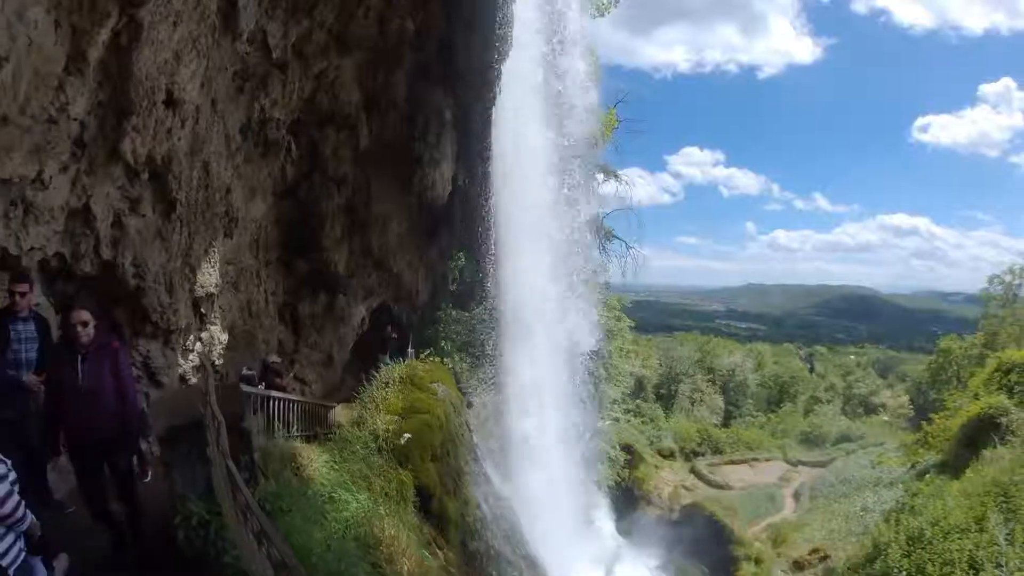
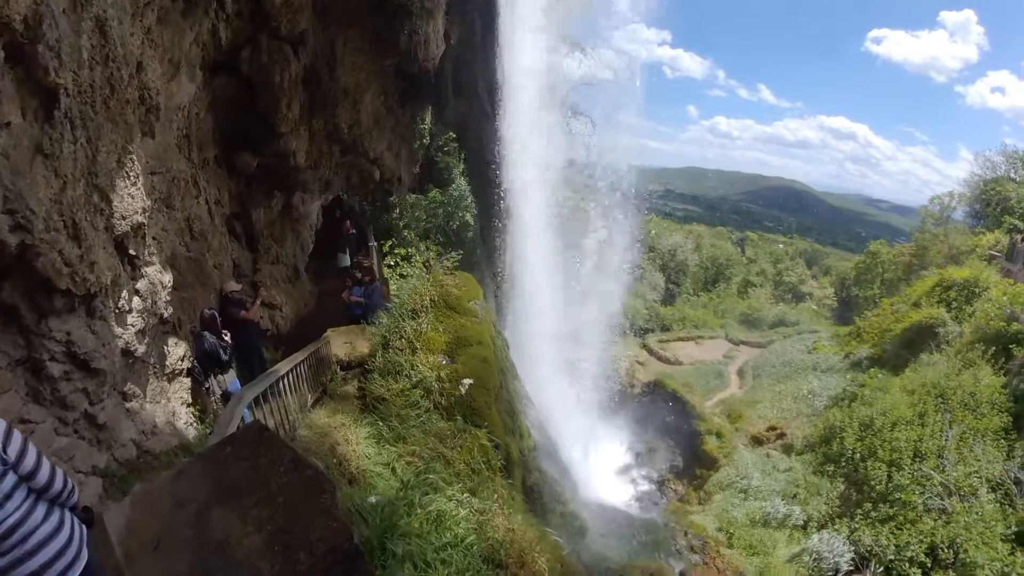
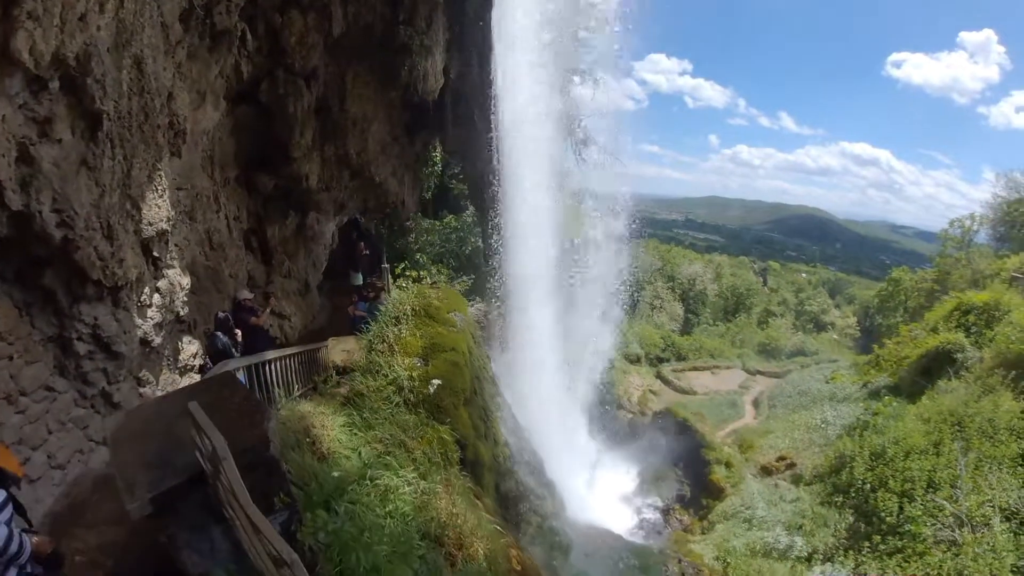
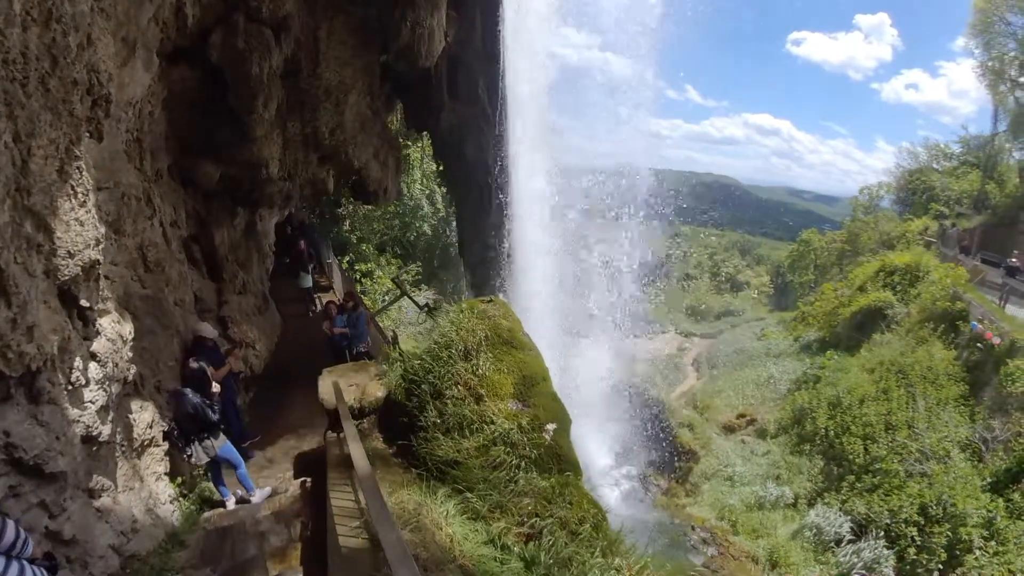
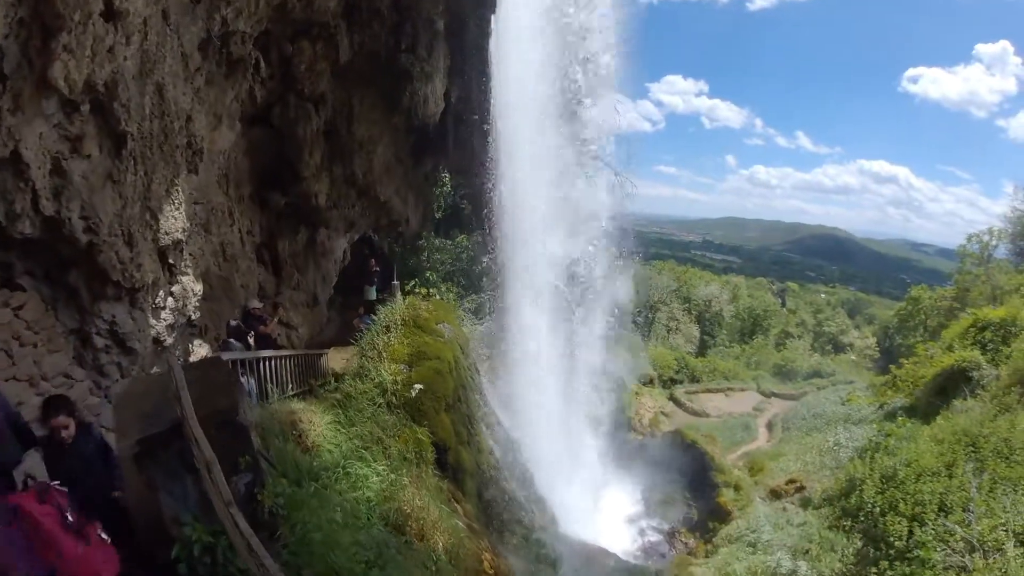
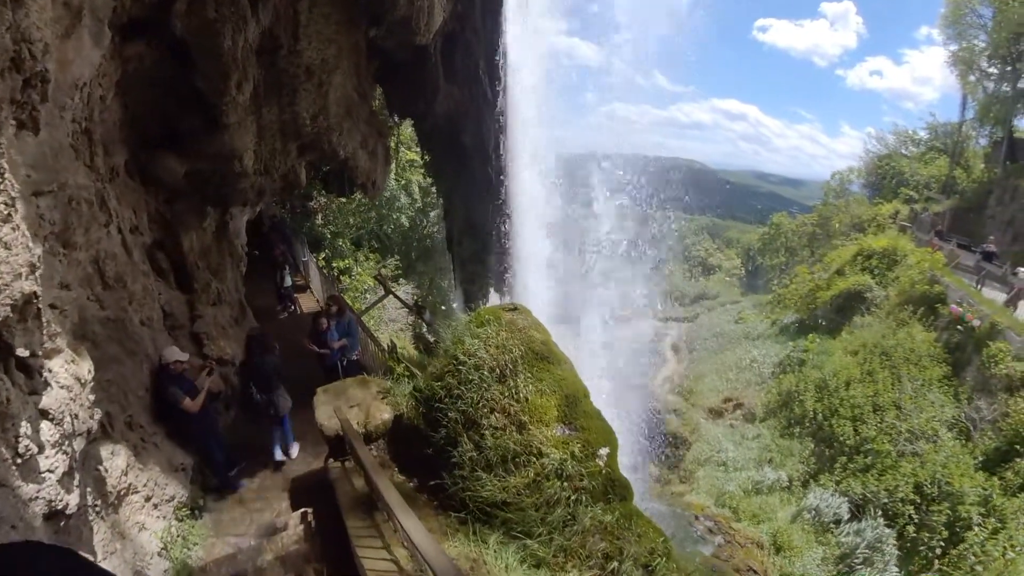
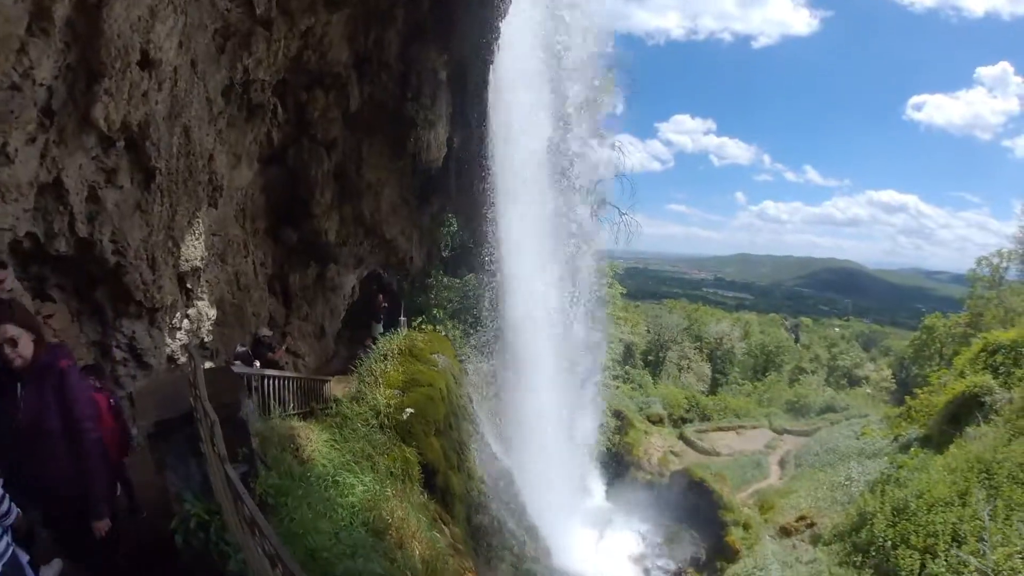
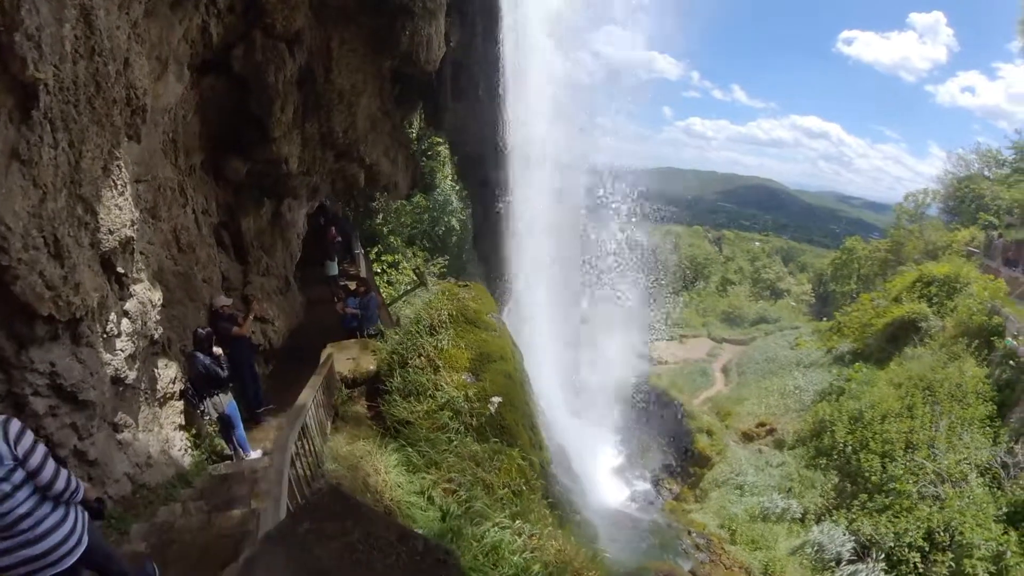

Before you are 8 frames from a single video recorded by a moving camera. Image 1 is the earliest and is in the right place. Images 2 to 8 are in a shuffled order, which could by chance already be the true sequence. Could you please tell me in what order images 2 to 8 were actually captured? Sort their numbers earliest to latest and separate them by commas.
7, 5, 3, 2, 8, 4, 6
